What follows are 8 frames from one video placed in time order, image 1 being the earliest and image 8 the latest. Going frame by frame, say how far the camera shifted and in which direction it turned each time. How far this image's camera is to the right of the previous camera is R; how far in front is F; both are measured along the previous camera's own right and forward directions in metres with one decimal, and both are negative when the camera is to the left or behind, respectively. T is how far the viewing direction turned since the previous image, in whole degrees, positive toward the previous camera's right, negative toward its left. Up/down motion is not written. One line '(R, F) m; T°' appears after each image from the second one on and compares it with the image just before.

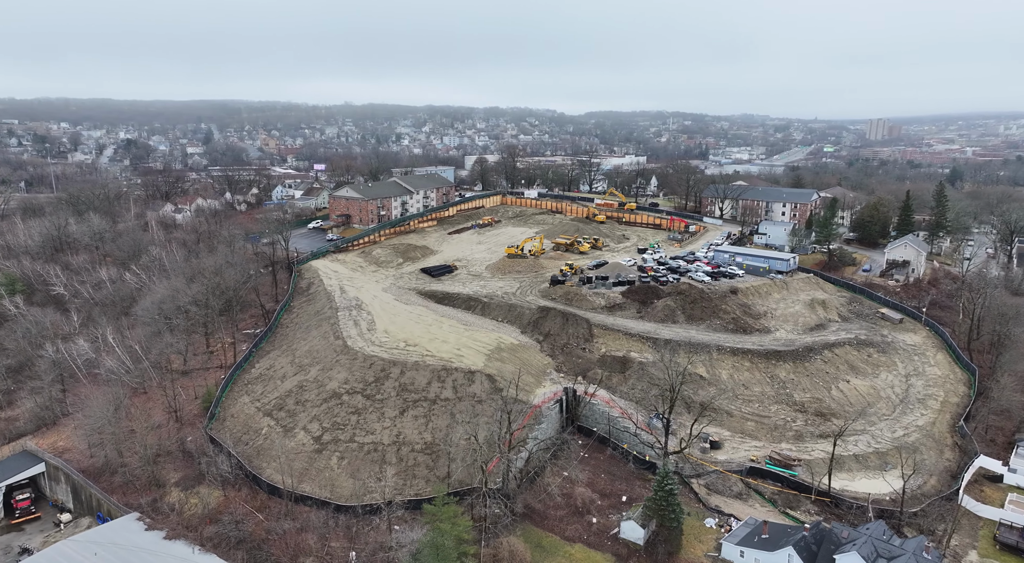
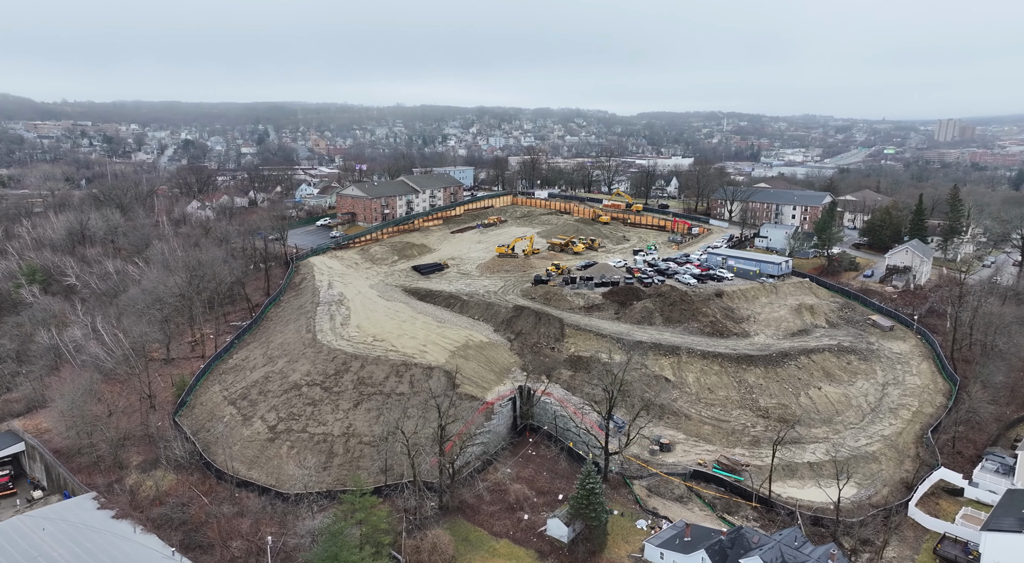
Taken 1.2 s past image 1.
(+4.3, -0.1) m; -3°
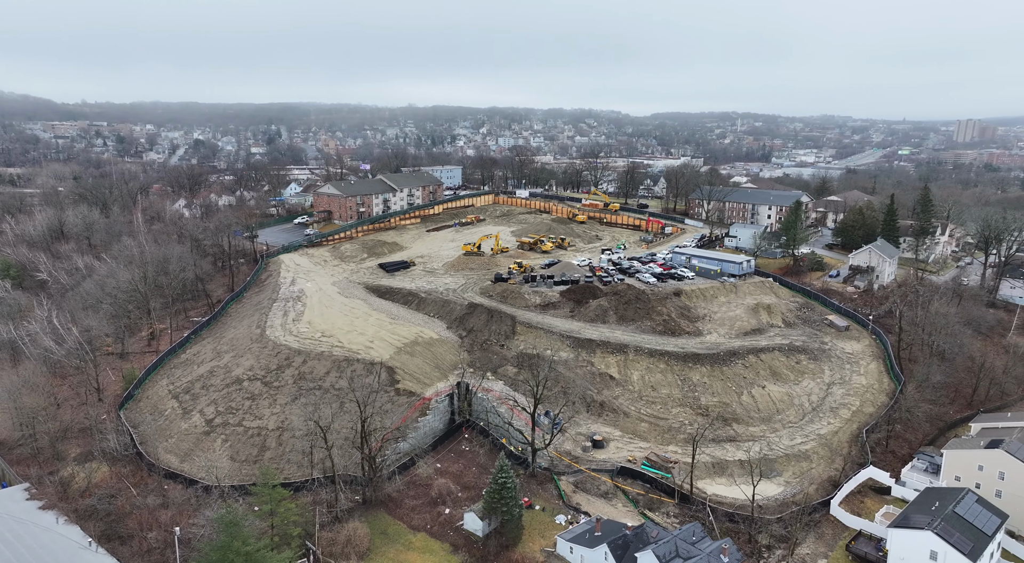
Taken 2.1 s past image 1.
(+3.5, -0.1) m; 0°
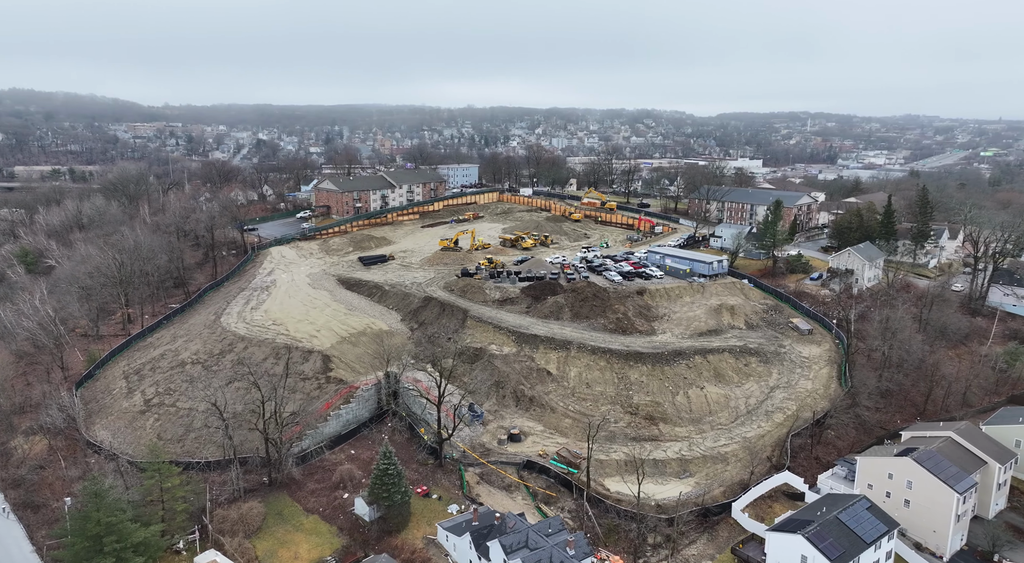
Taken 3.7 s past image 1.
(+6.1, 0.0) m; -4°
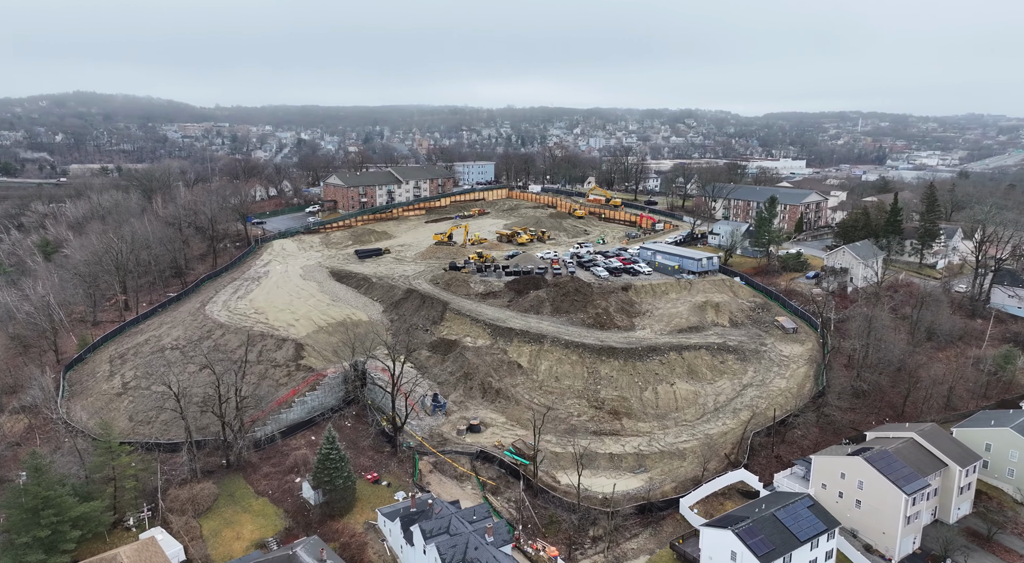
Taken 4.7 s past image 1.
(+3.4, 0.0) m; -3°
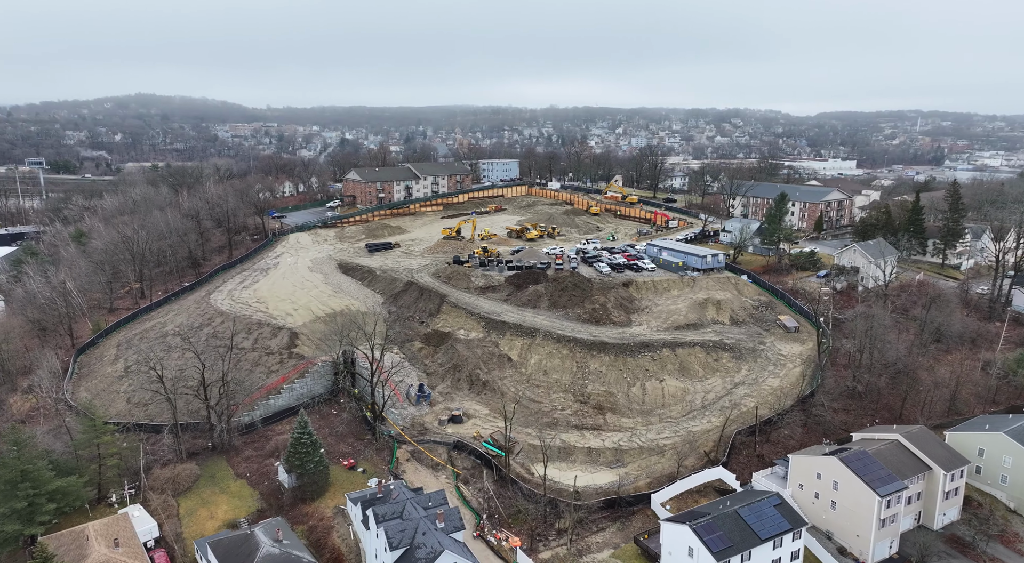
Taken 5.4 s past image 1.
(+2.6, 0.0) m; -3°
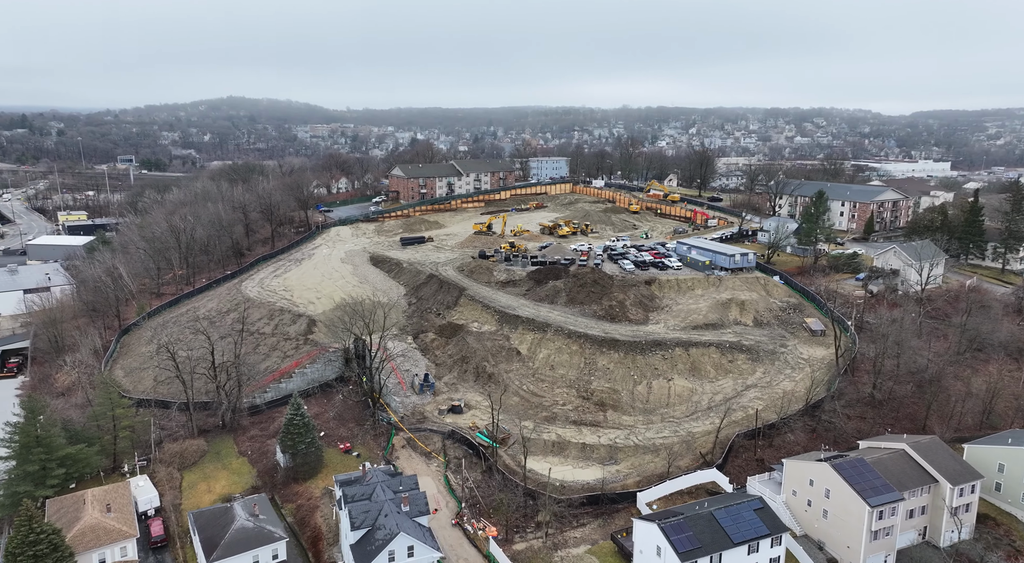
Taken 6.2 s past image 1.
(+3.0, +0.1) m; -6°
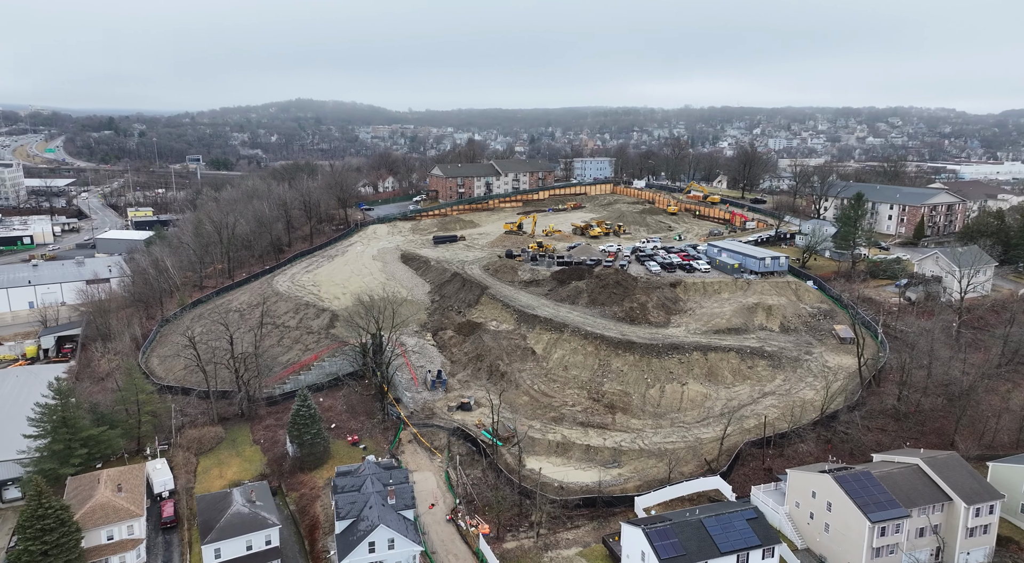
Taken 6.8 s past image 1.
(+2.1, 0.0) m; -5°
